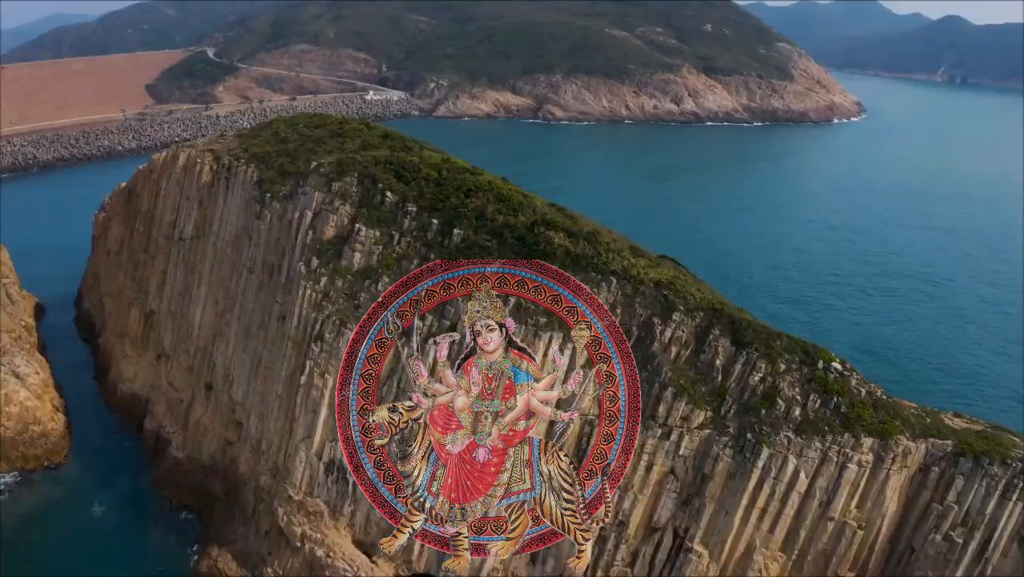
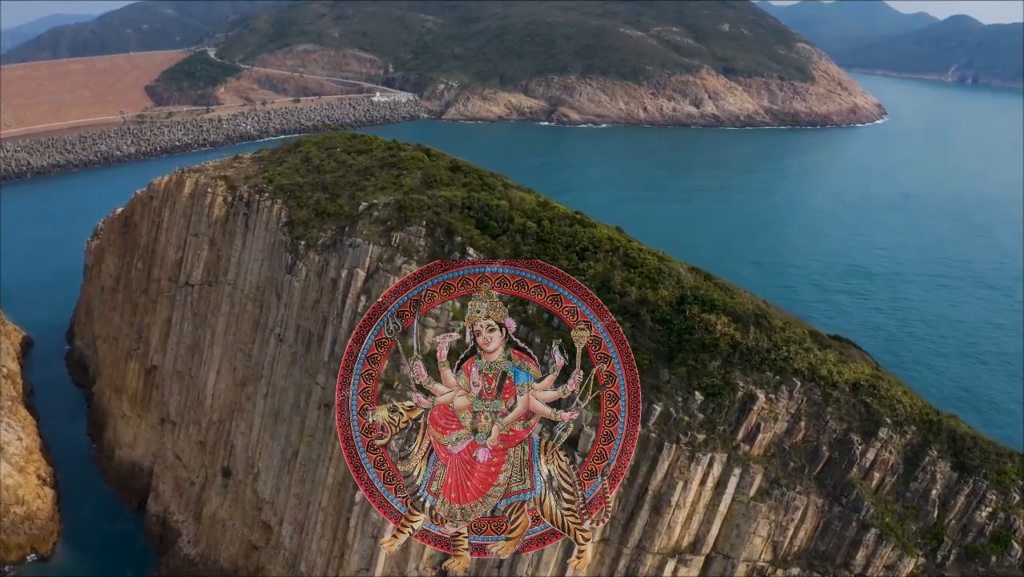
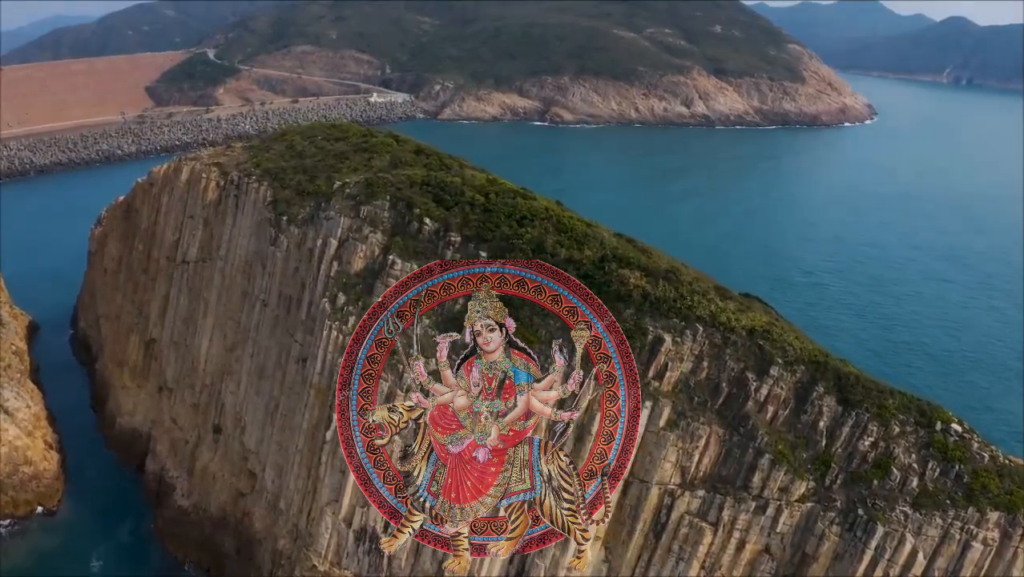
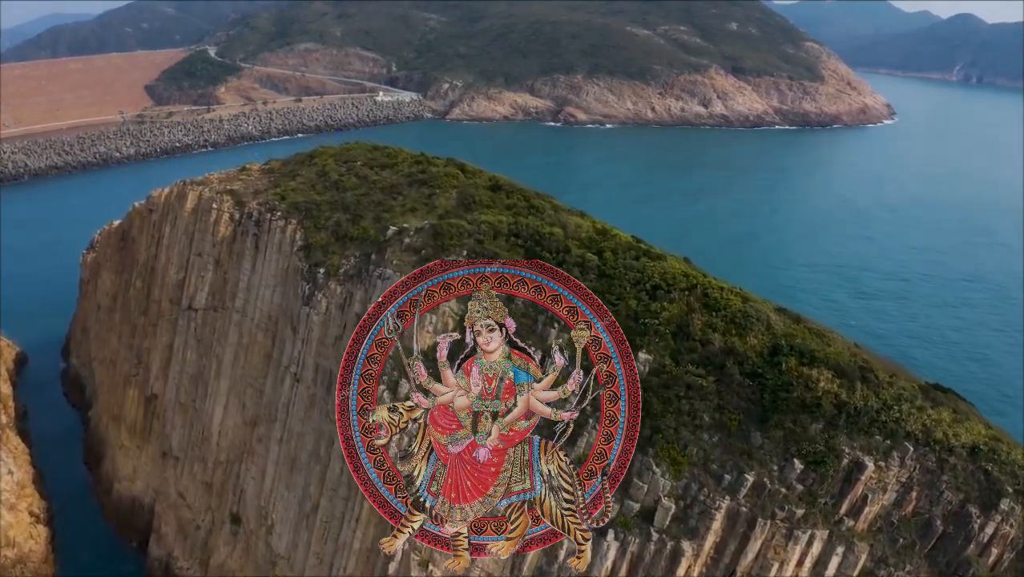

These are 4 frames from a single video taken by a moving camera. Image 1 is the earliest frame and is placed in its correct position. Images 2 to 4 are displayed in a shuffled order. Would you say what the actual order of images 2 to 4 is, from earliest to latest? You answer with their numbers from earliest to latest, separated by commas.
3, 2, 4
